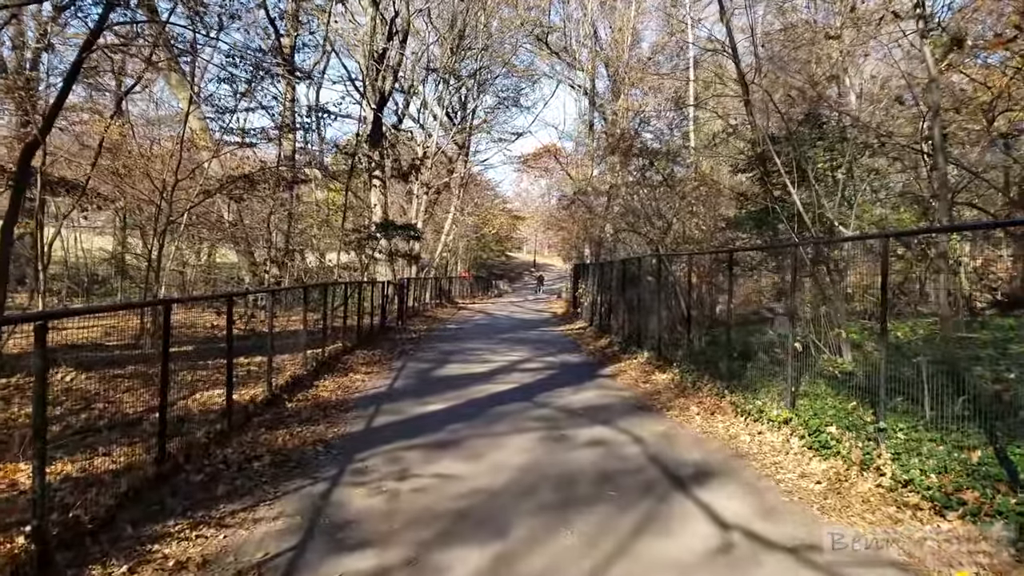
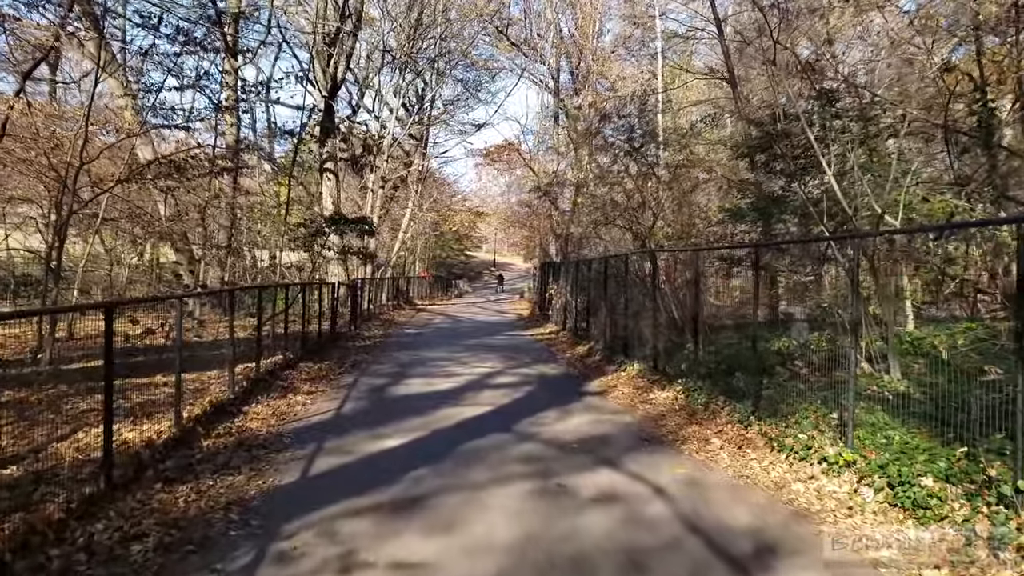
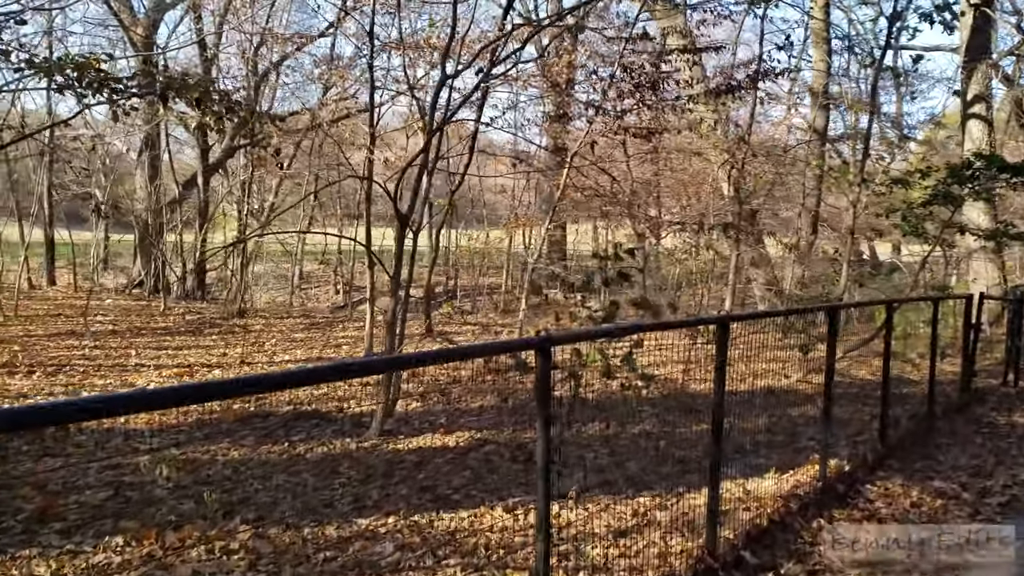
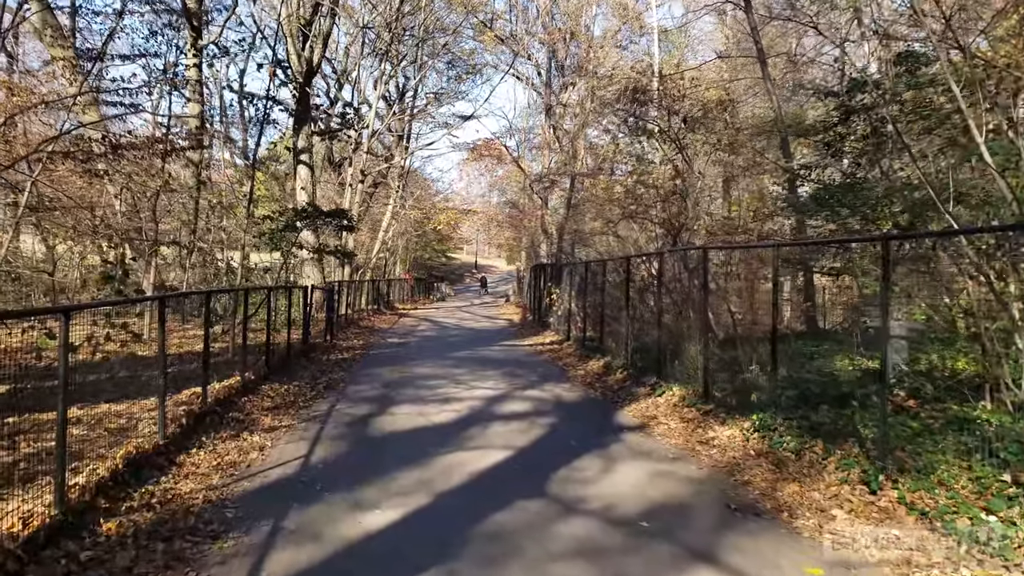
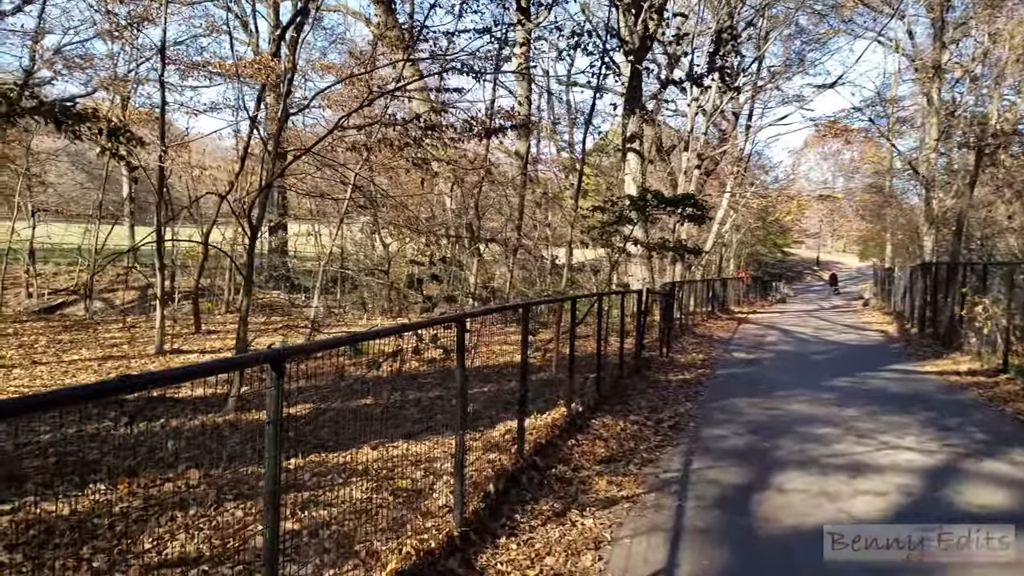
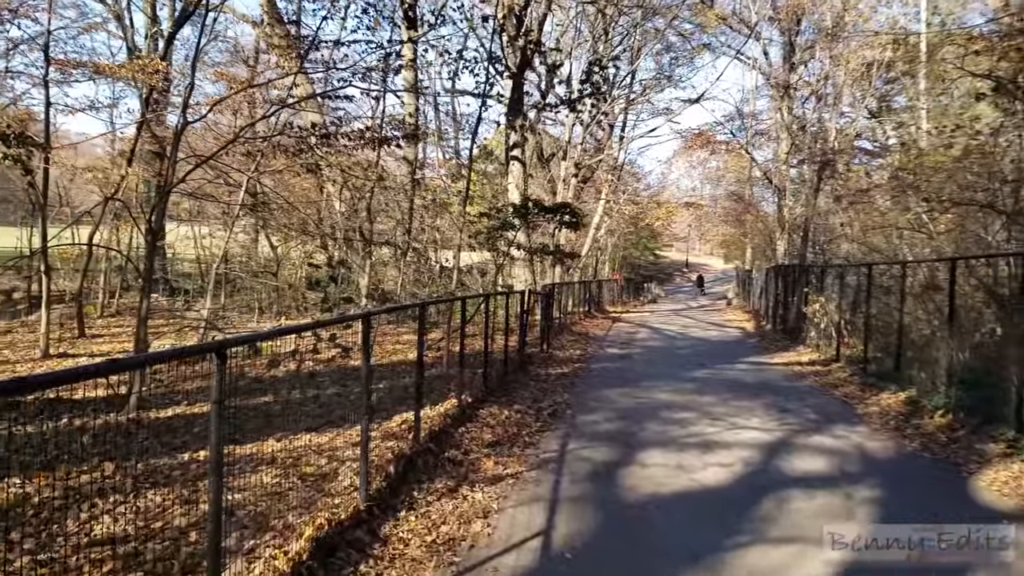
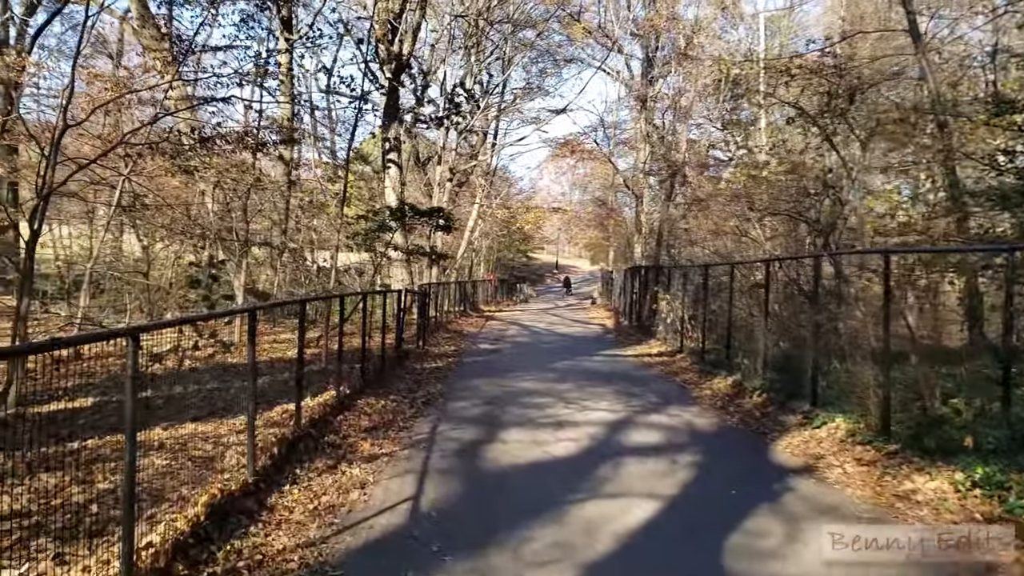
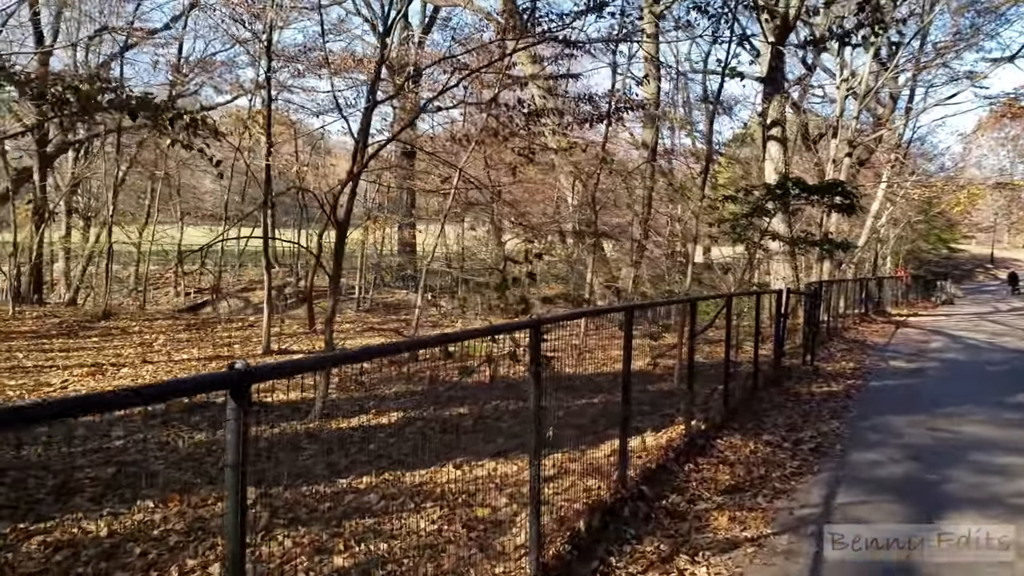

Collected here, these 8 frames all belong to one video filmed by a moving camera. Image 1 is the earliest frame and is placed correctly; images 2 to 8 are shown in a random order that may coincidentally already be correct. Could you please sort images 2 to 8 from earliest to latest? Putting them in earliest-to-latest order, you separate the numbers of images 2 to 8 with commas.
2, 4, 7, 6, 5, 8, 3
